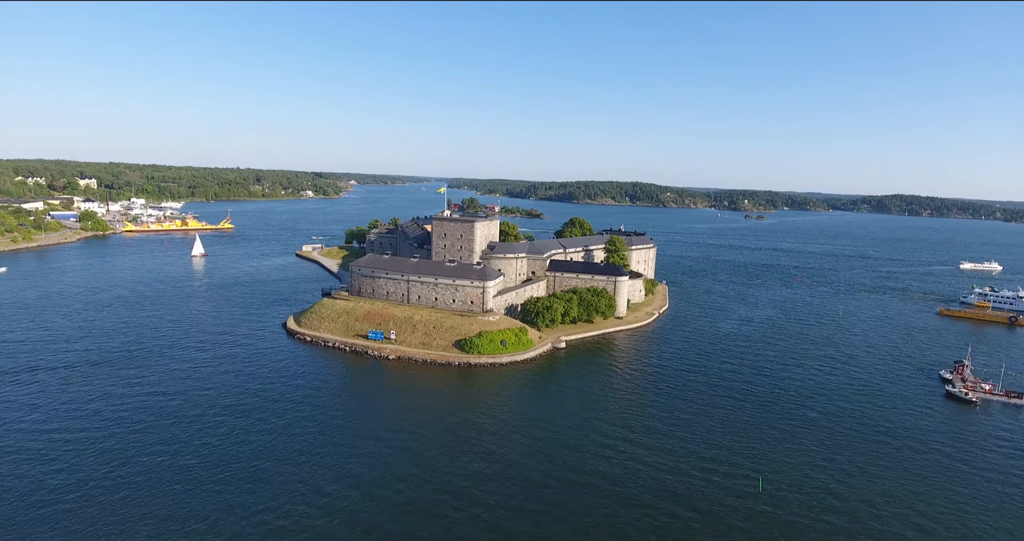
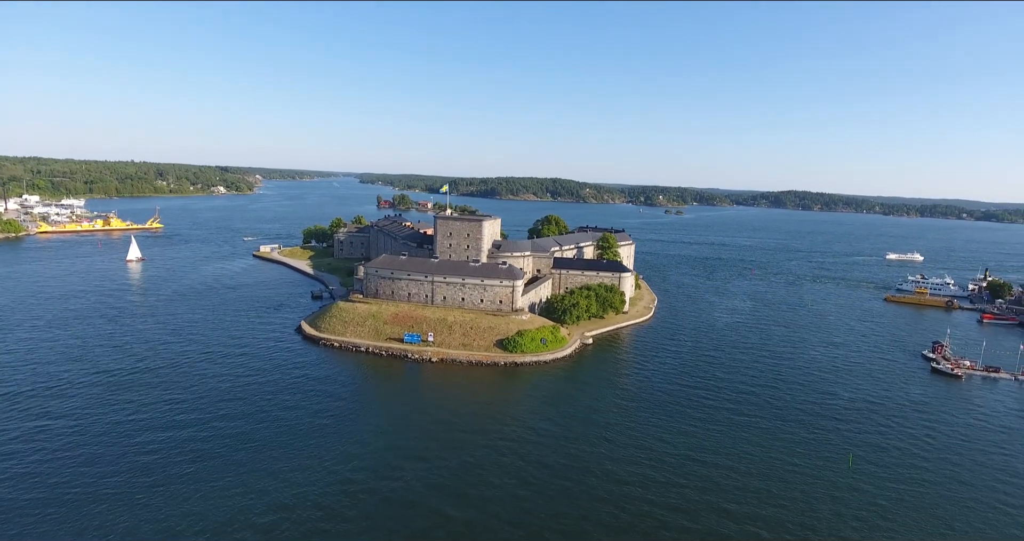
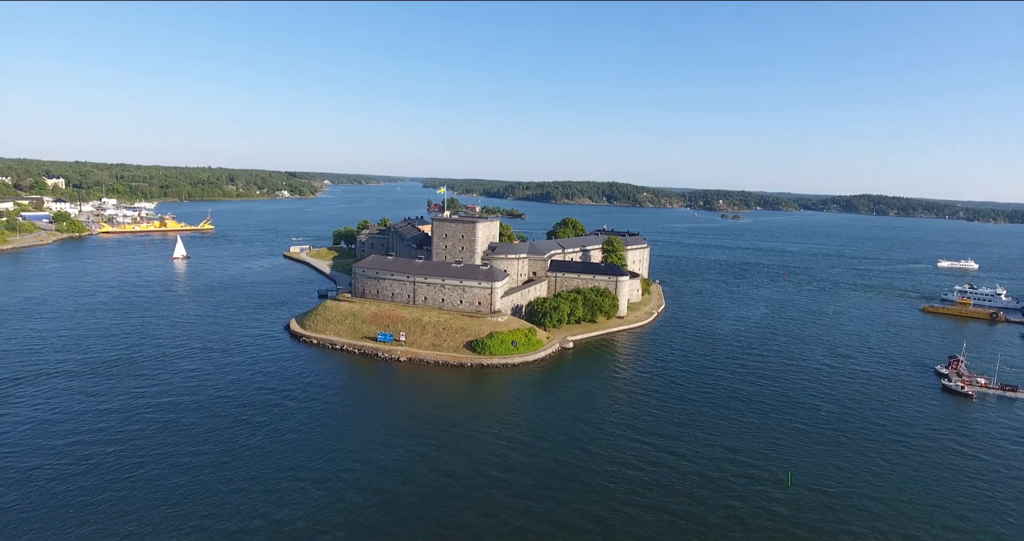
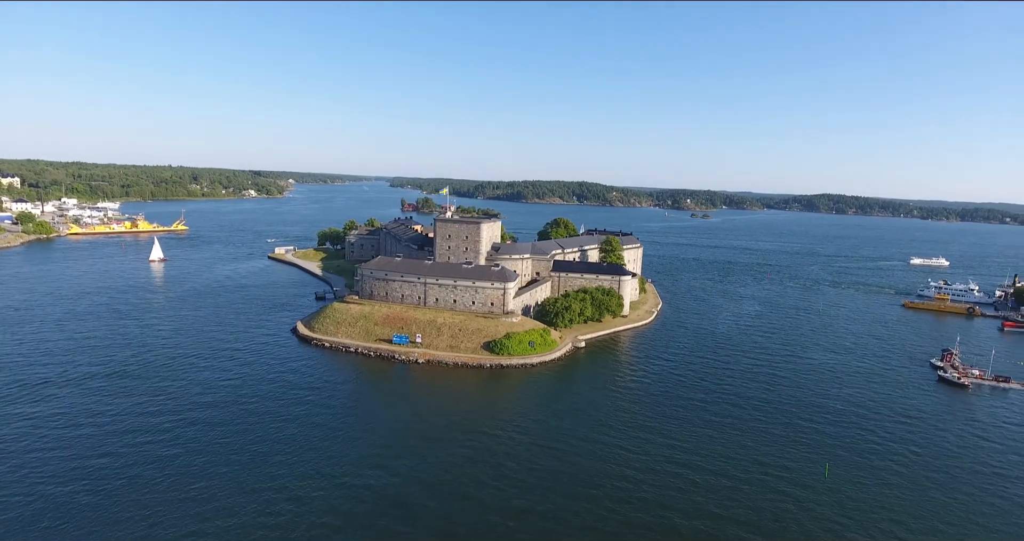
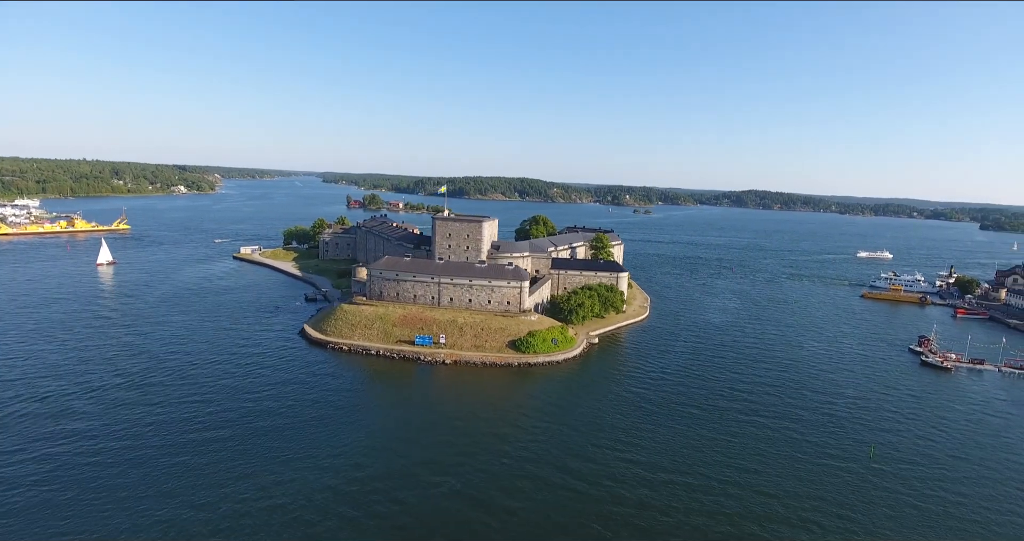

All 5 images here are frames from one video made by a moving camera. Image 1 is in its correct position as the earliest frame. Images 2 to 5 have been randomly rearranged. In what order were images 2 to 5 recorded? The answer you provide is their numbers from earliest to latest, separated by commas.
3, 4, 2, 5
